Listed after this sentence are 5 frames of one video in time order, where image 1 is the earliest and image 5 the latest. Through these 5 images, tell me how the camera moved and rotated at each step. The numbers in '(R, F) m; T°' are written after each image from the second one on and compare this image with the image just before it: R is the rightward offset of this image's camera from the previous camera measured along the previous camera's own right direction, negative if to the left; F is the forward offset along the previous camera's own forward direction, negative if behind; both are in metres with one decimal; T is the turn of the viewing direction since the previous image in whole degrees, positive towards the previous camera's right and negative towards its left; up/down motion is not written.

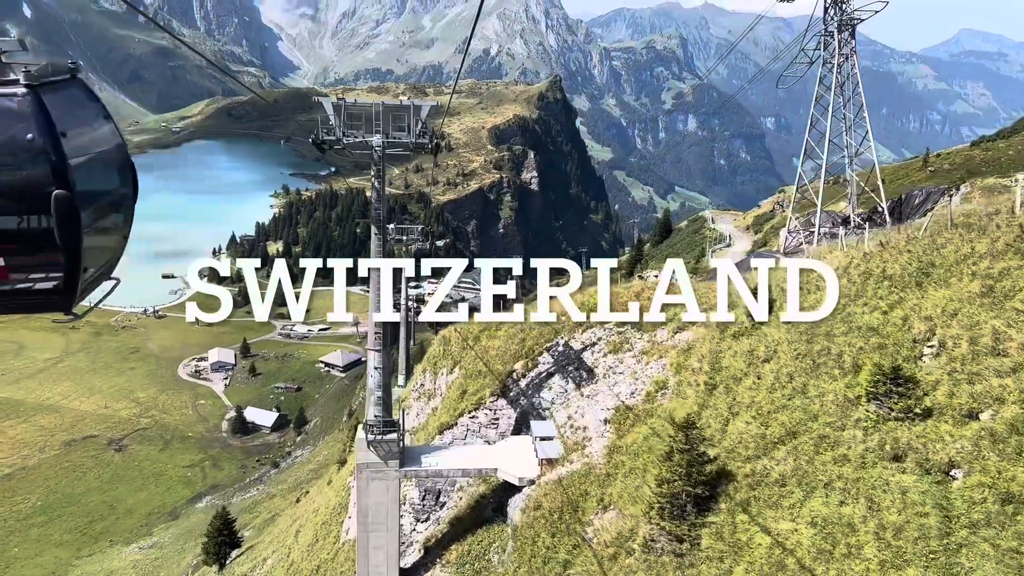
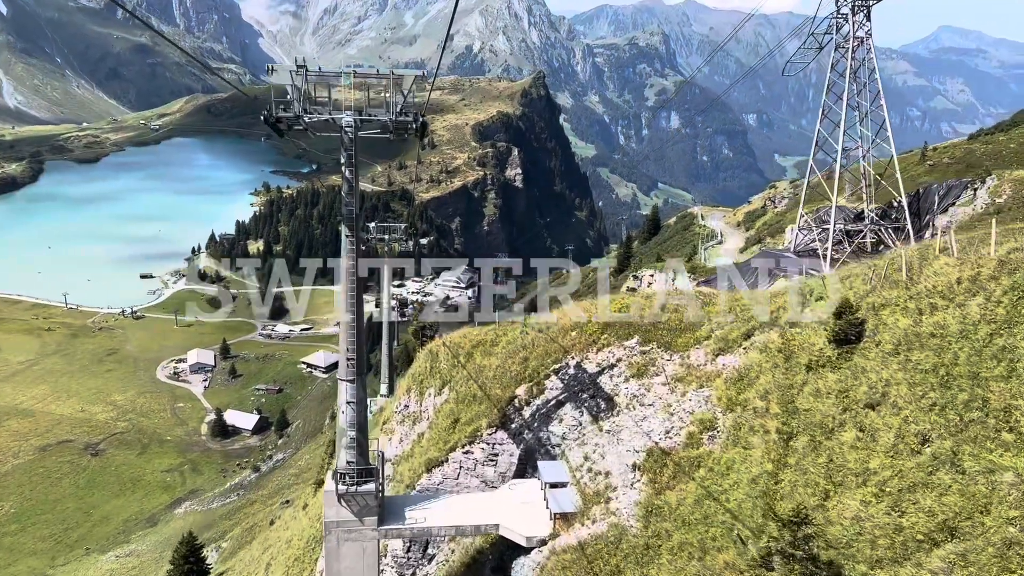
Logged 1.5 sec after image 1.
(-0.3, +2.2) m; +2°
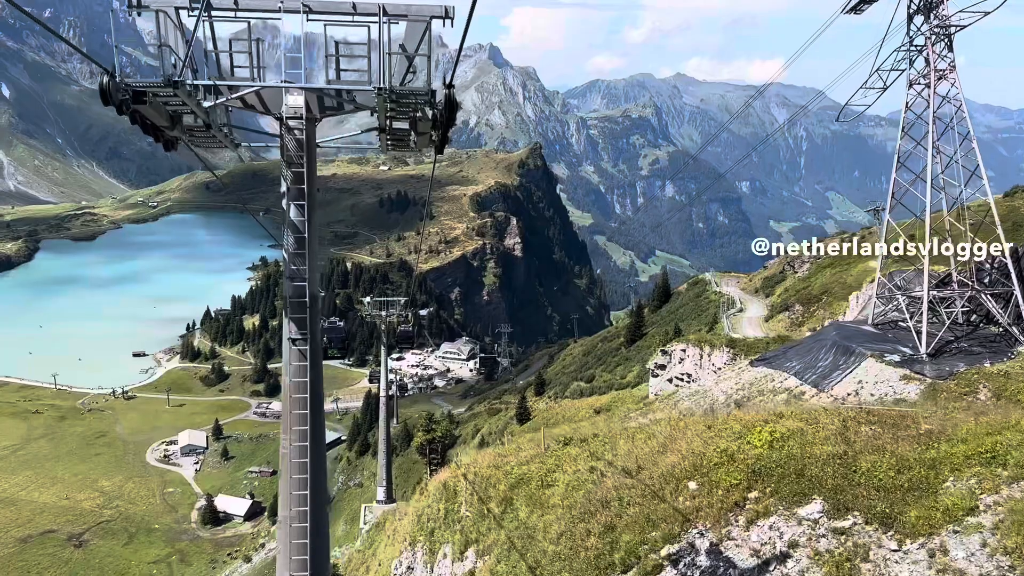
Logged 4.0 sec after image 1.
(-0.9, +4.5) m; 0°
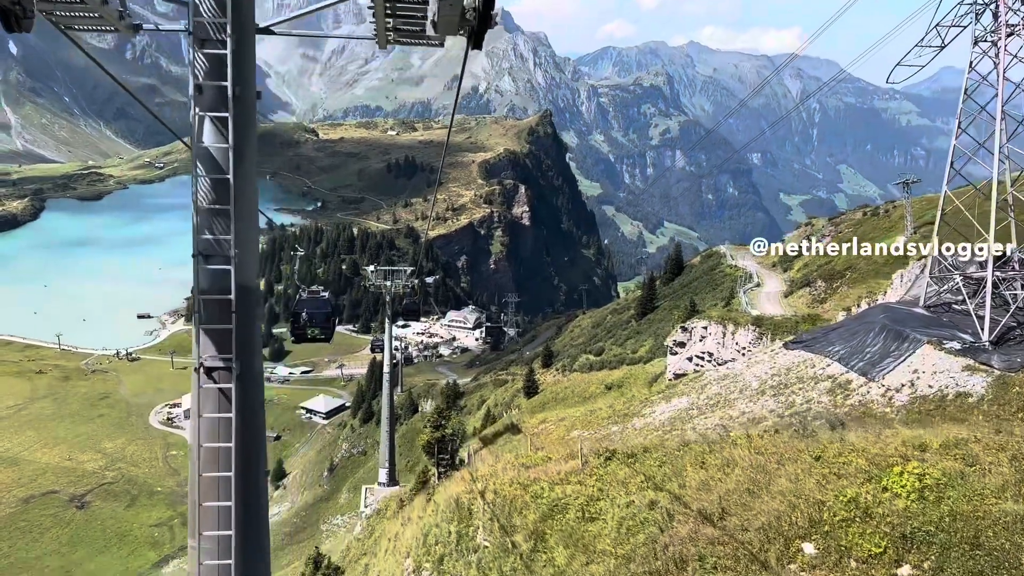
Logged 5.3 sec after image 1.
(-0.4, +2.1) m; -1°
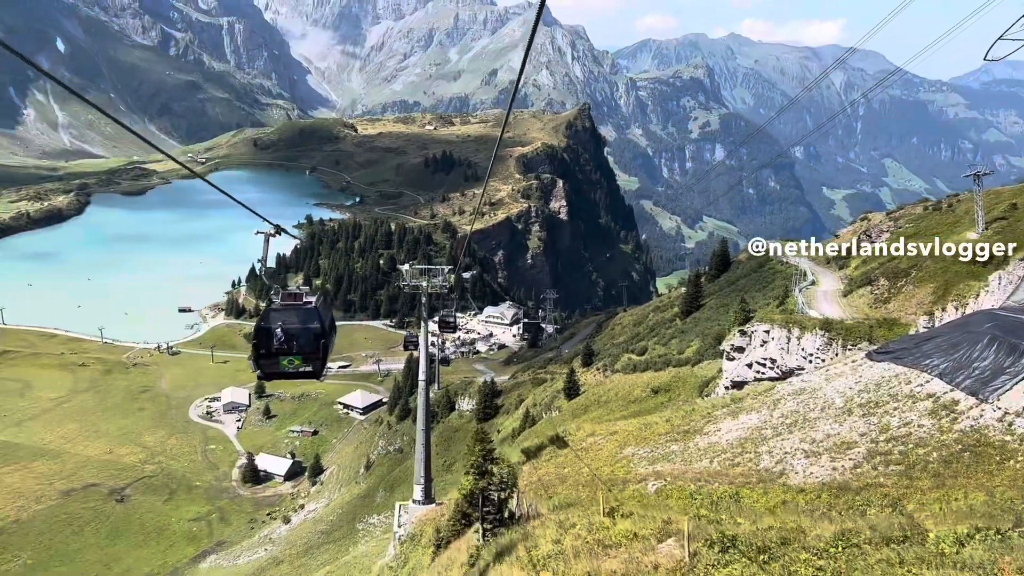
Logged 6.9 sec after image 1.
(-0.4, +2.1) m; -4°
